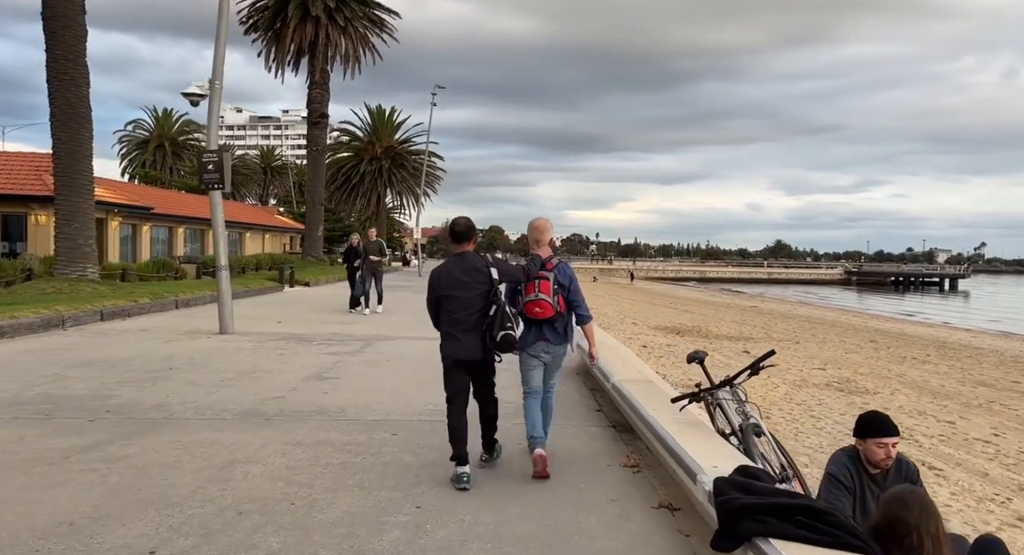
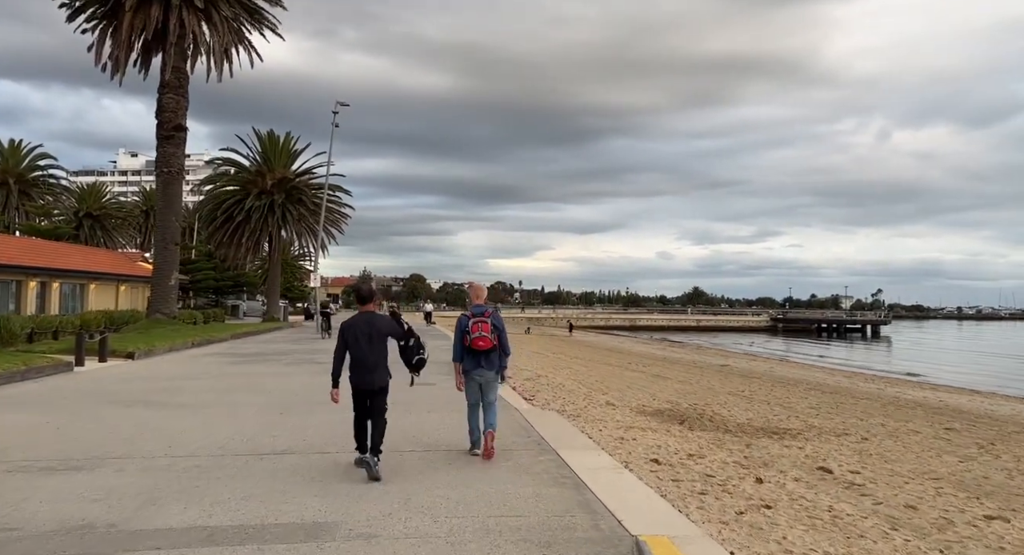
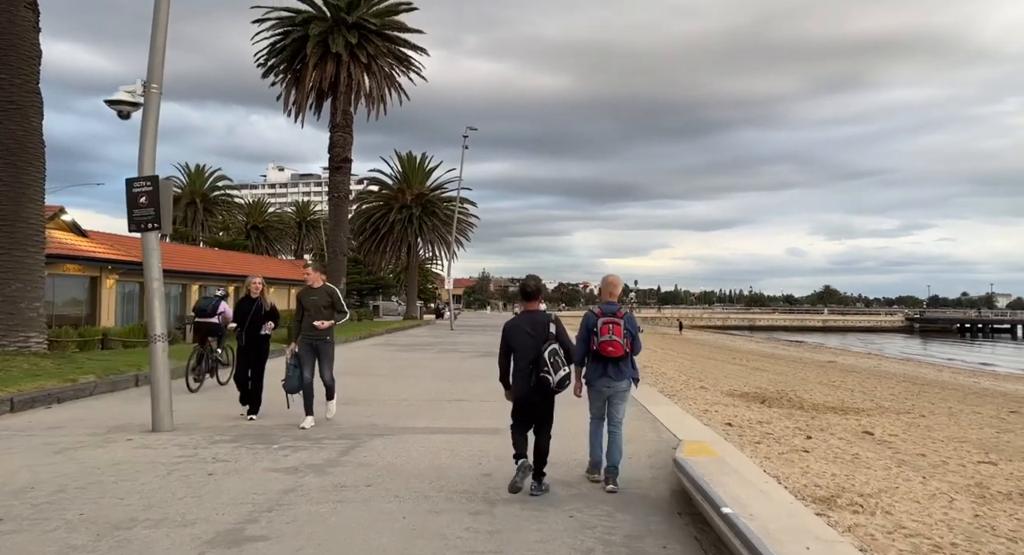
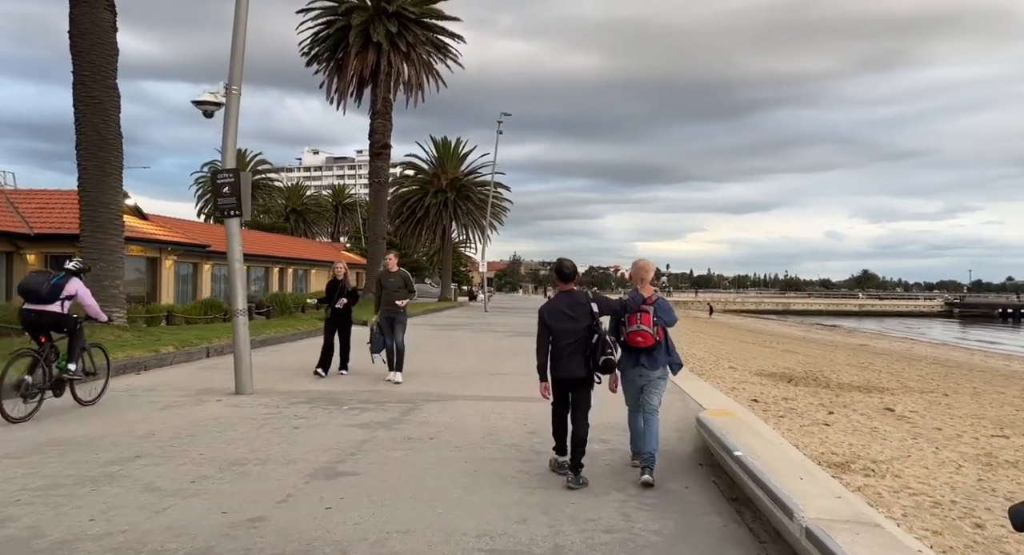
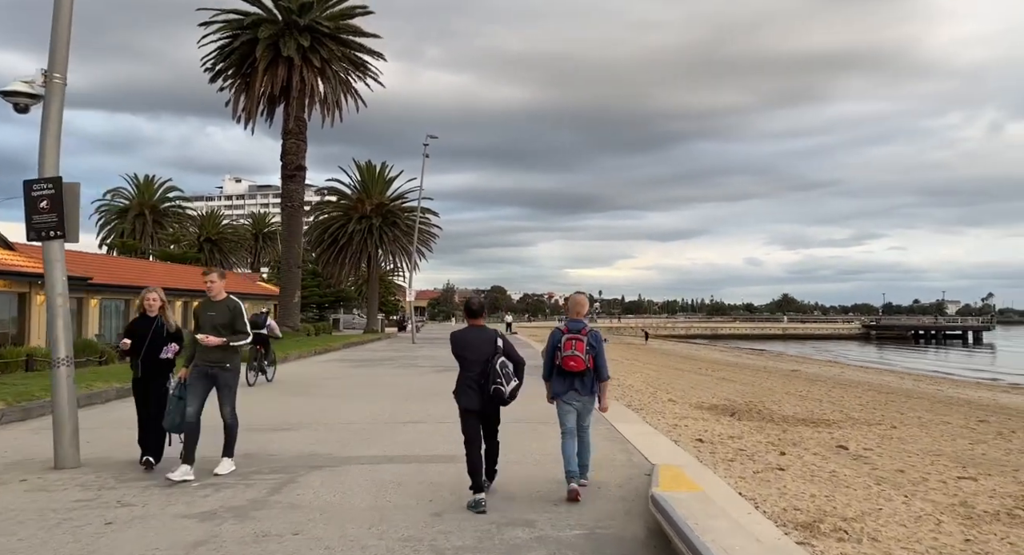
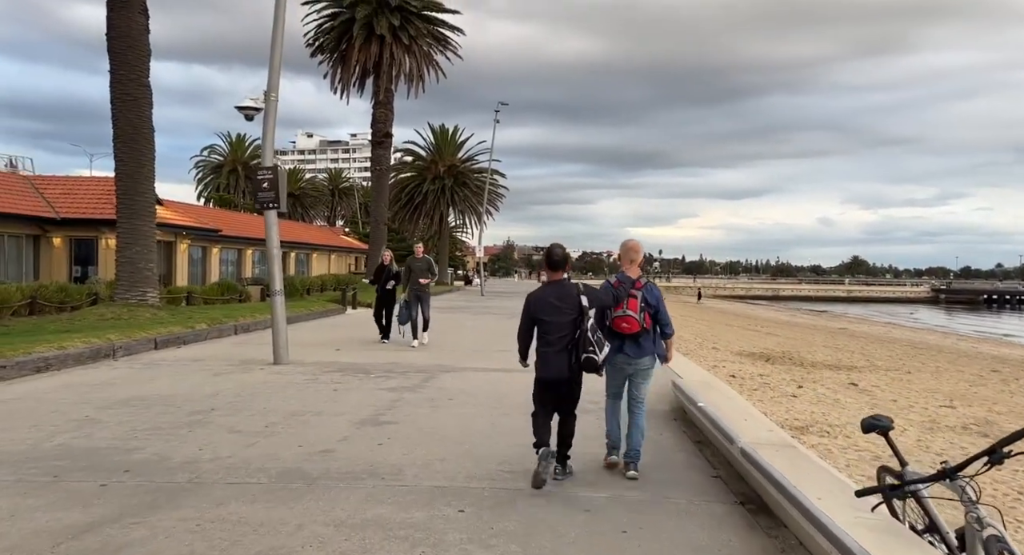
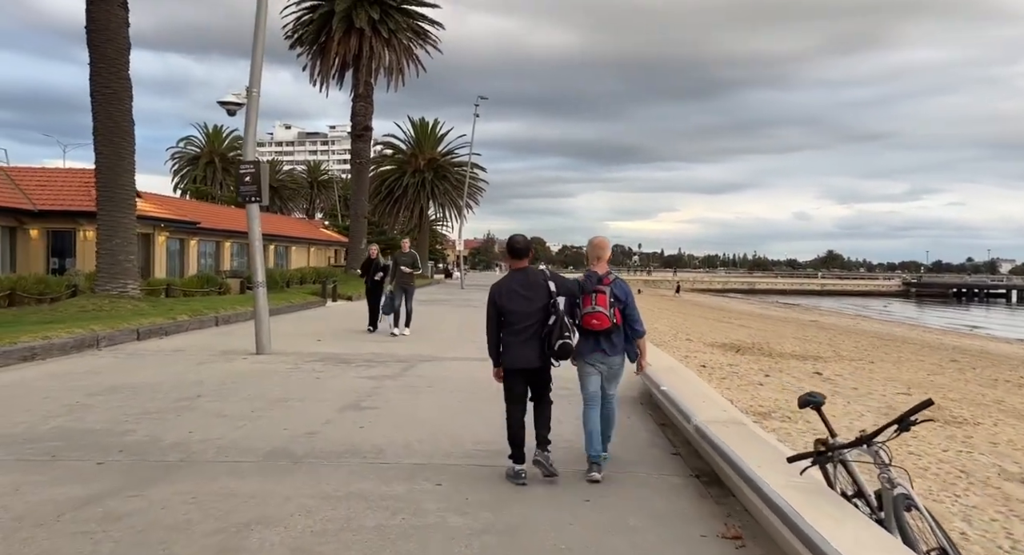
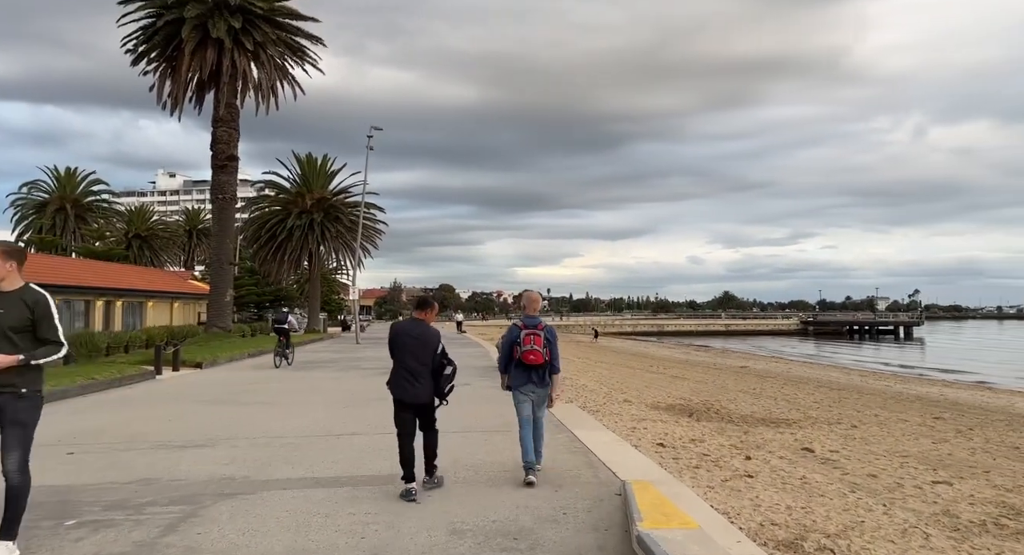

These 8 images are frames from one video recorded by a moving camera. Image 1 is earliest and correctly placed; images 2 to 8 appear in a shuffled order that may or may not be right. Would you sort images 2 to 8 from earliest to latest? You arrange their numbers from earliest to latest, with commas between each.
7, 6, 4, 3, 5, 8, 2
